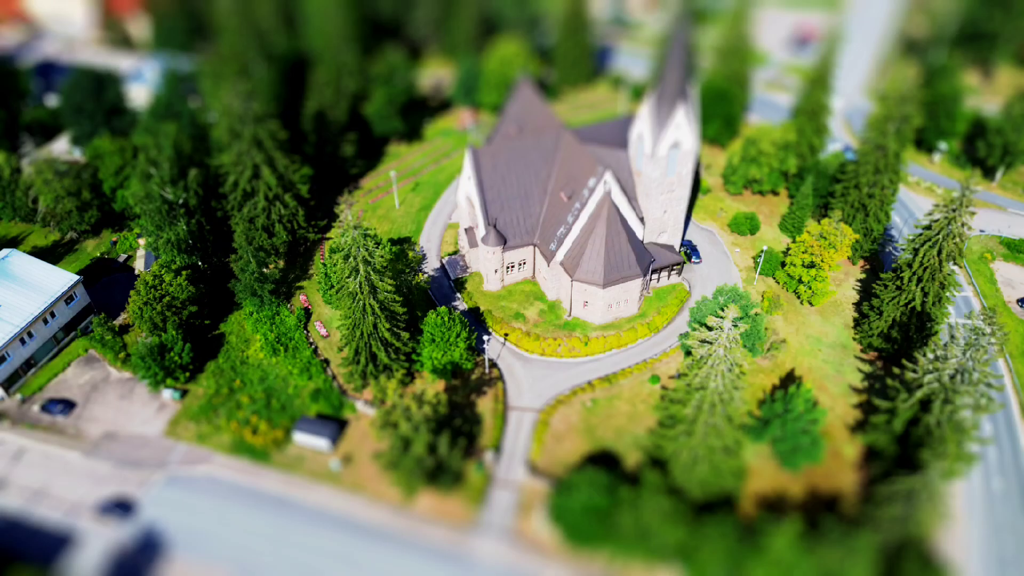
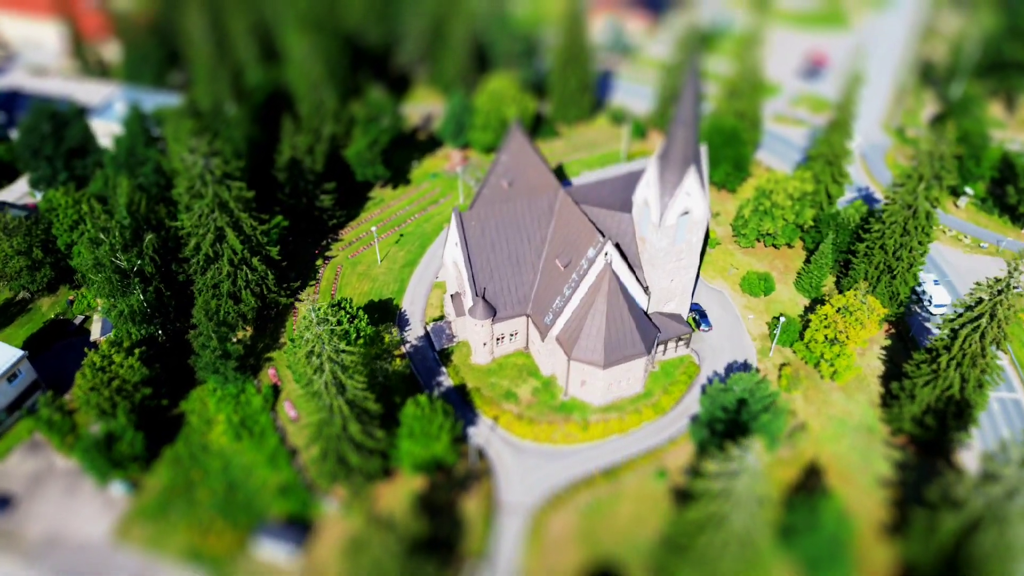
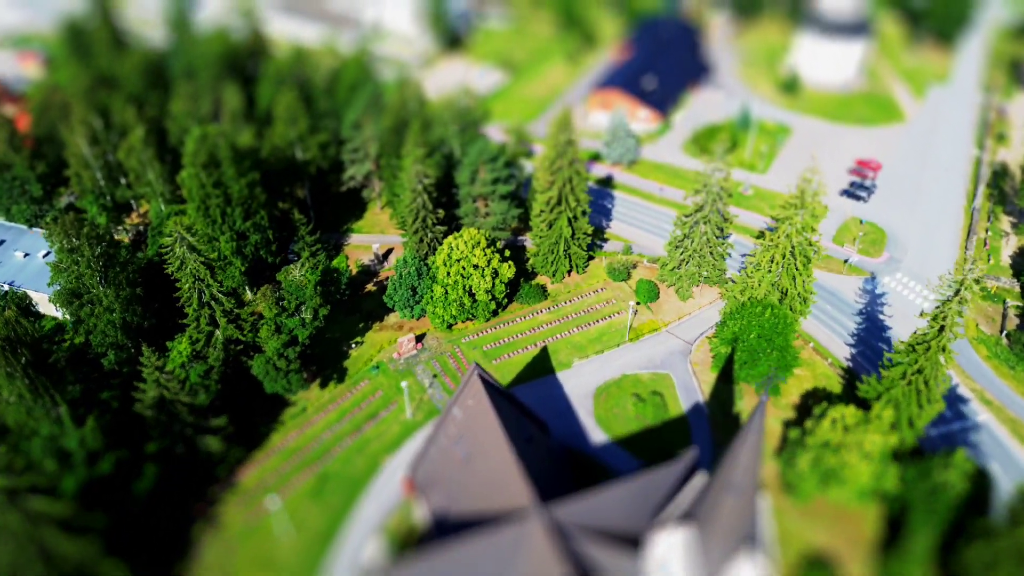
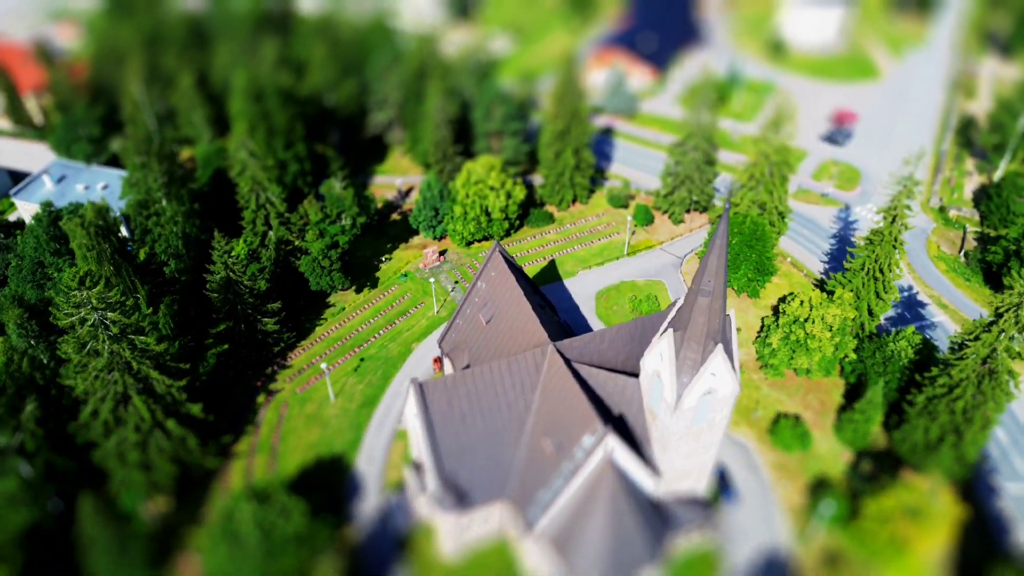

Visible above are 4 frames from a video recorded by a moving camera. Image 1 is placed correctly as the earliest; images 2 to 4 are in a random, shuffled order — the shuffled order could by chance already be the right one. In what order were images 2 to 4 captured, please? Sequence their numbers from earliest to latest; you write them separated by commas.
2, 4, 3
